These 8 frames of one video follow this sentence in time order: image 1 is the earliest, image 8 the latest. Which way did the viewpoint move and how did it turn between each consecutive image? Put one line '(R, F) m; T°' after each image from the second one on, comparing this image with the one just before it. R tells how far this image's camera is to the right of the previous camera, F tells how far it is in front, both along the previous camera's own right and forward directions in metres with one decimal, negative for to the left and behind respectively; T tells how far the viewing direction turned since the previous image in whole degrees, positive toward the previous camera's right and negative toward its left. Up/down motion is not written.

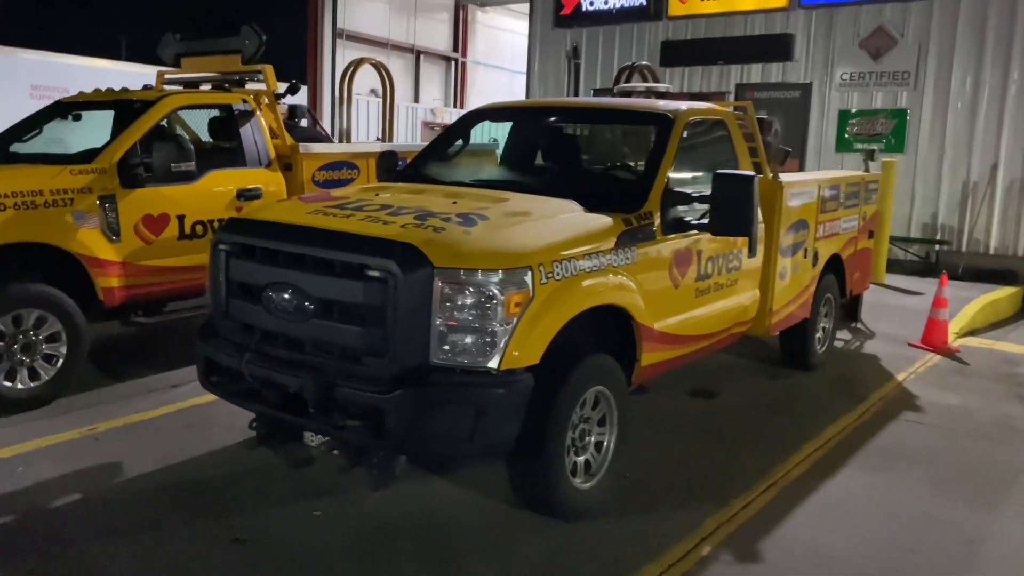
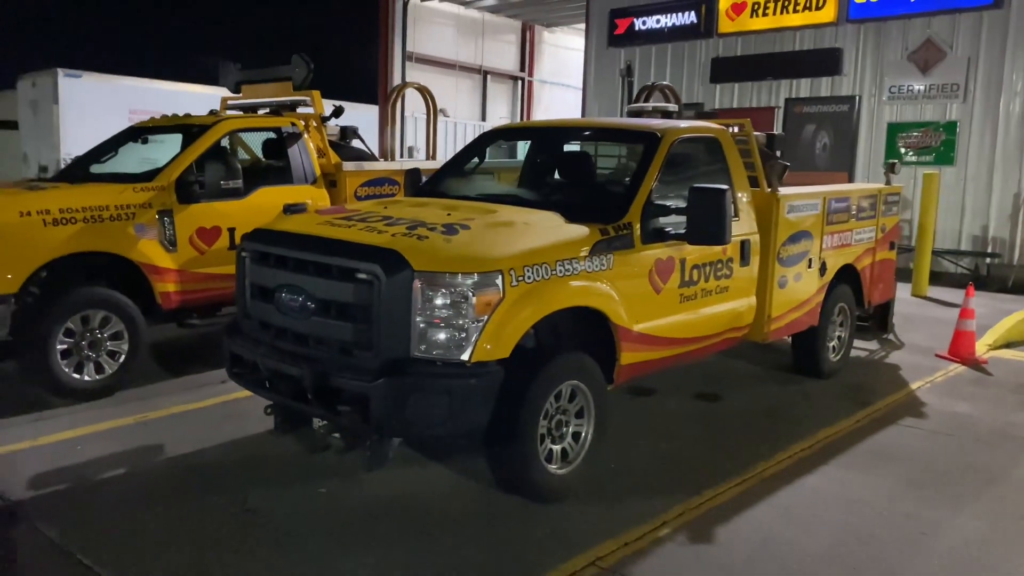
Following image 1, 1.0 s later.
(+0.5, -0.4) m; -6°
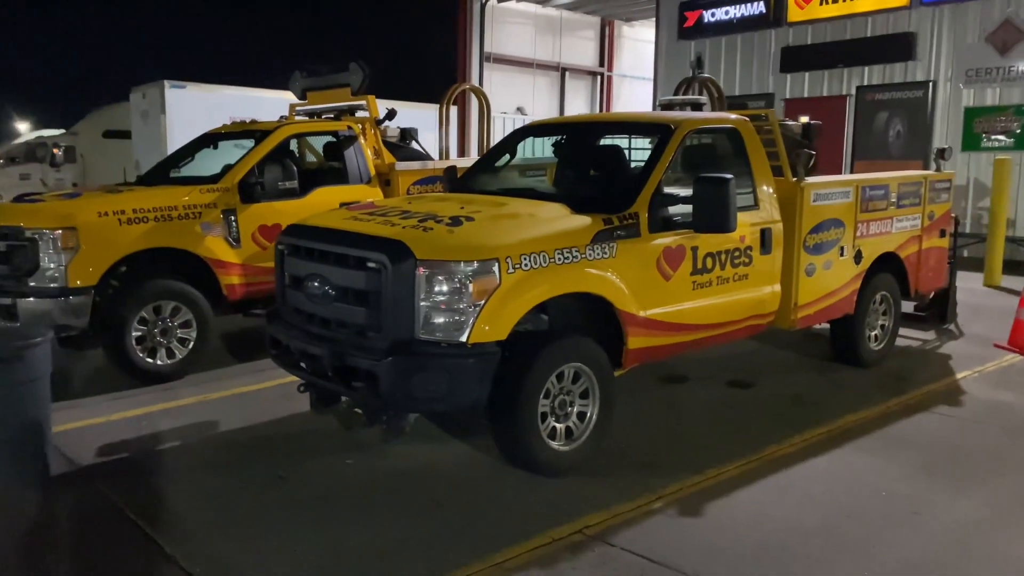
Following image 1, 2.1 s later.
(+0.5, -0.3) m; -7°
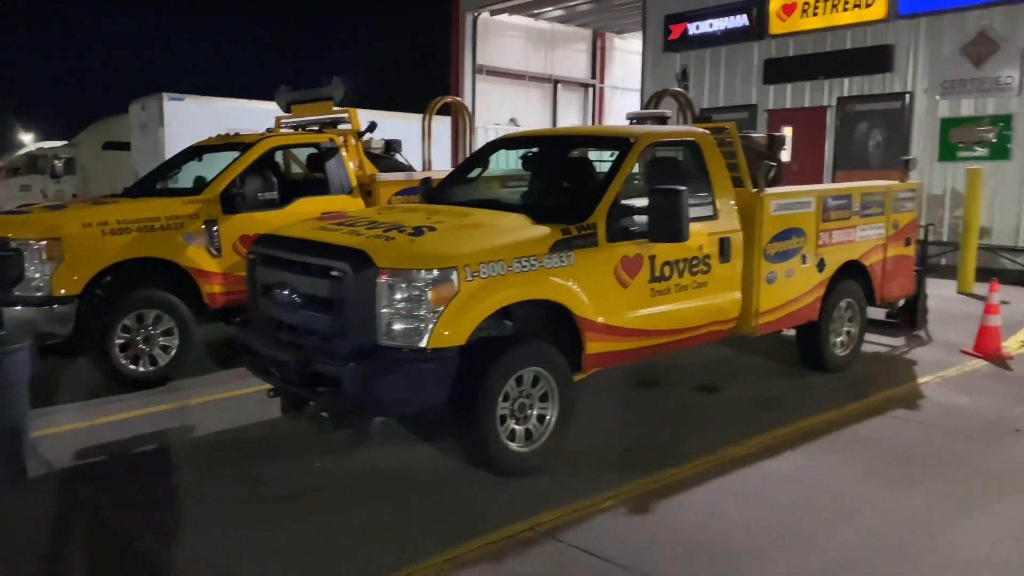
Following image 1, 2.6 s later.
(+0.2, -0.2) m; 0°
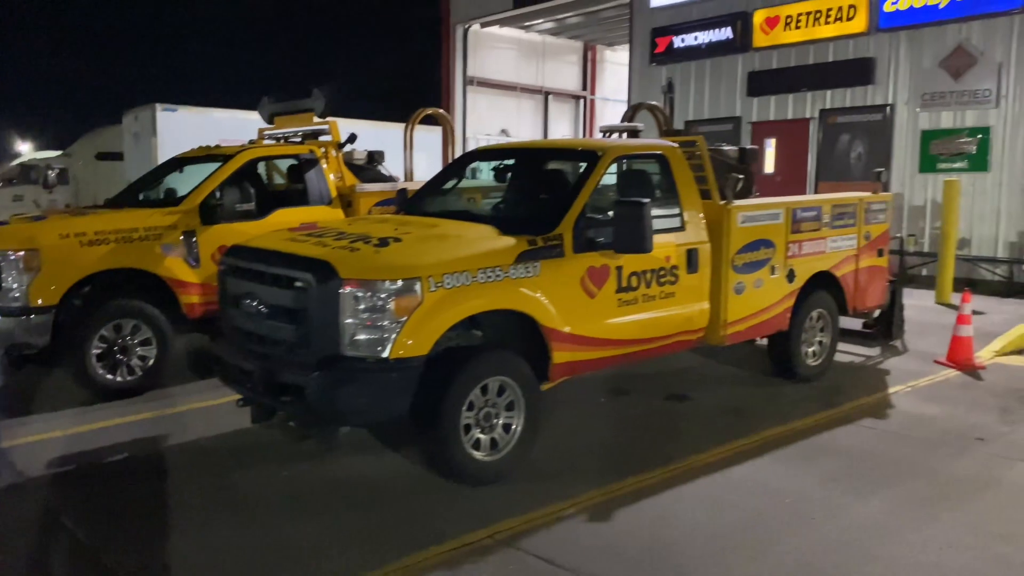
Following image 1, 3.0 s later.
(+0.2, -0.1) m; 0°
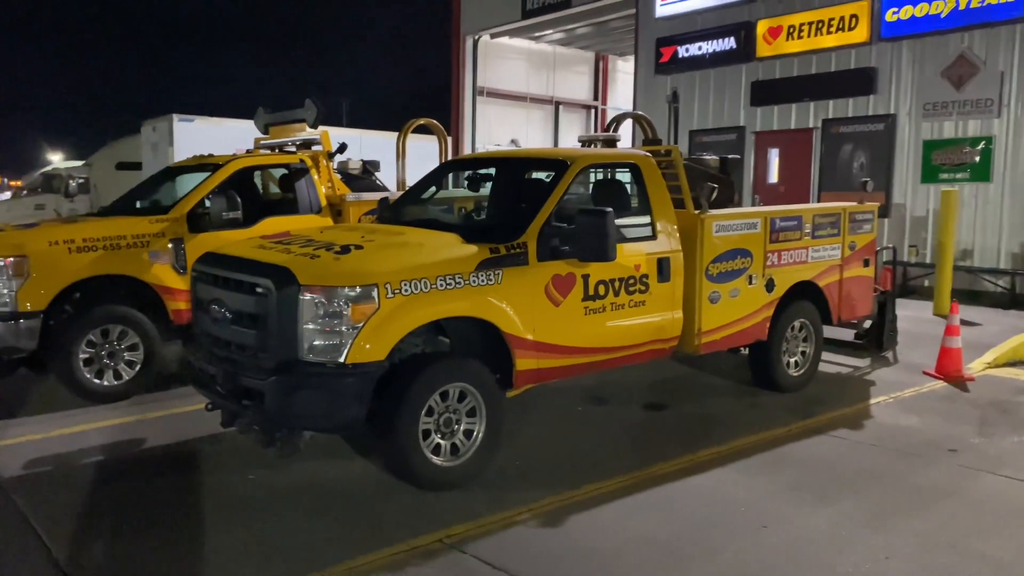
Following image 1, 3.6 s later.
(+0.4, 0.0) m; -2°
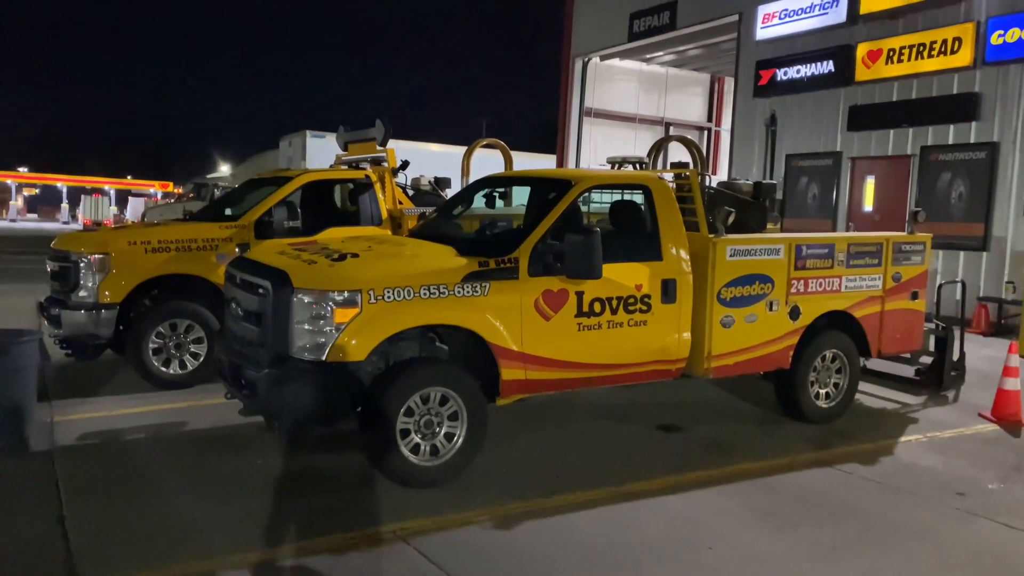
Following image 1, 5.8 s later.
(+0.9, -0.2) m; -9°
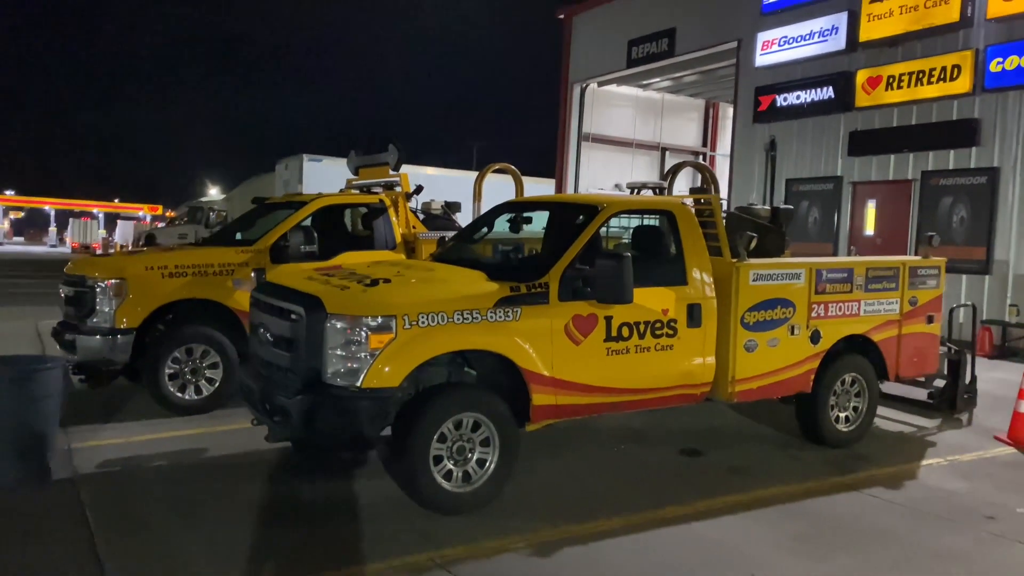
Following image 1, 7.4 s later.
(-0.3, 0.0) m; +1°
